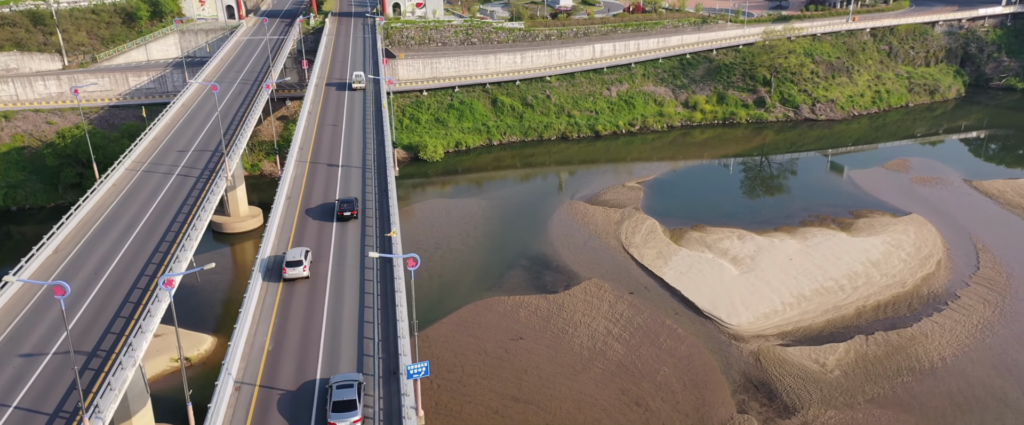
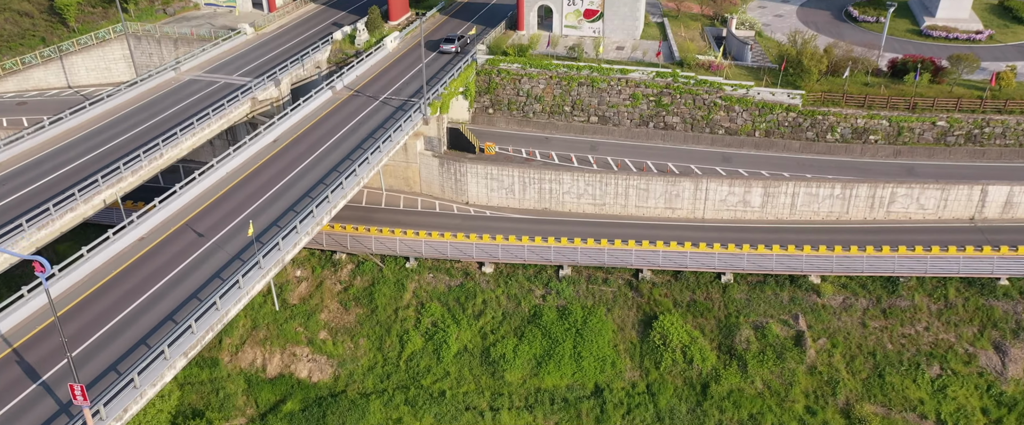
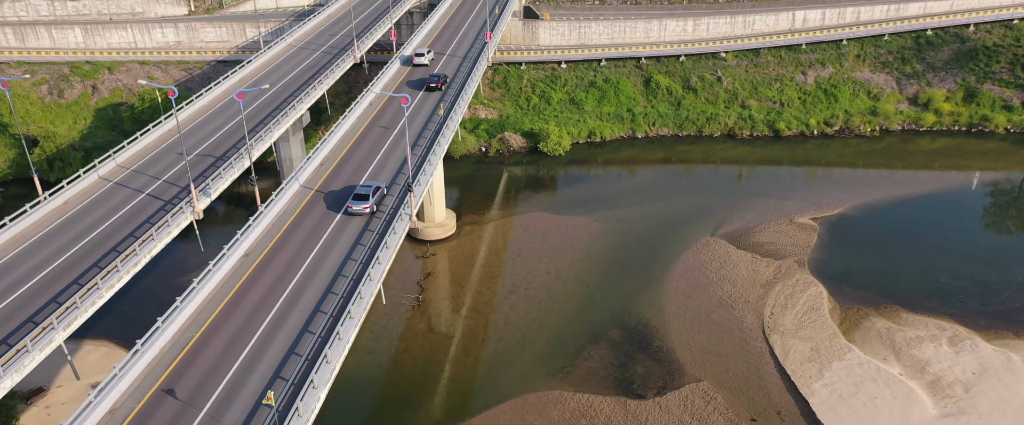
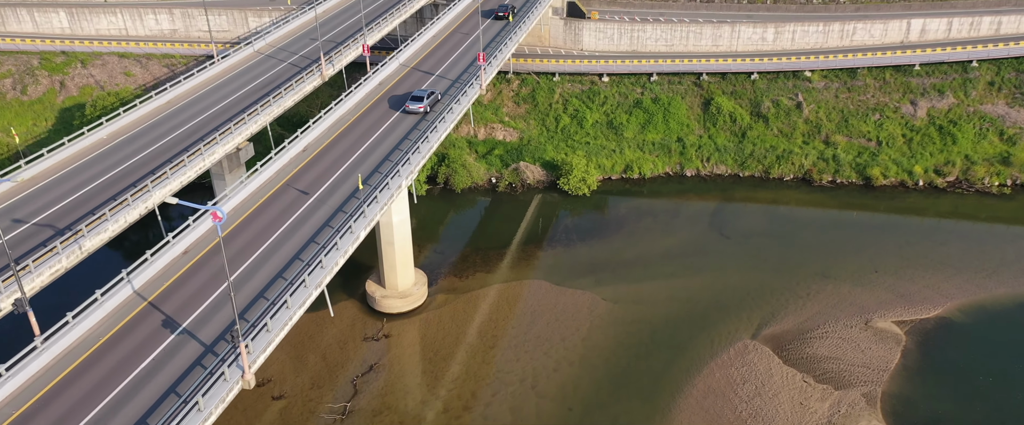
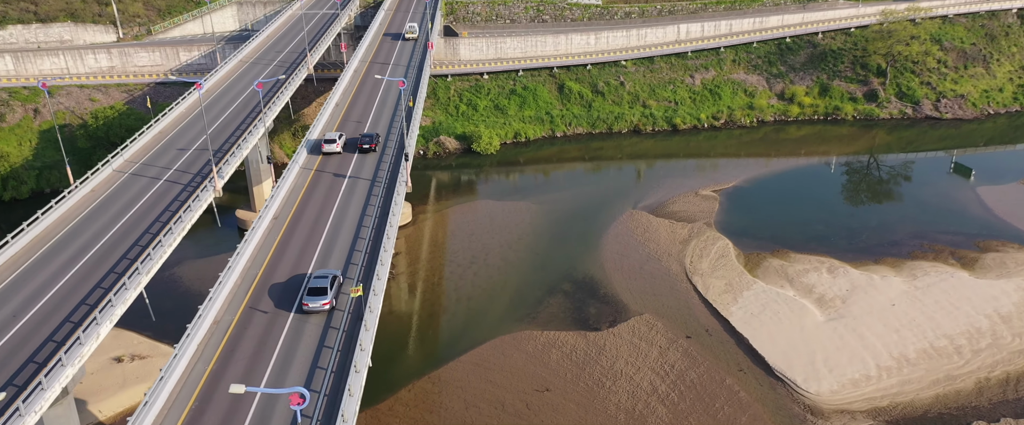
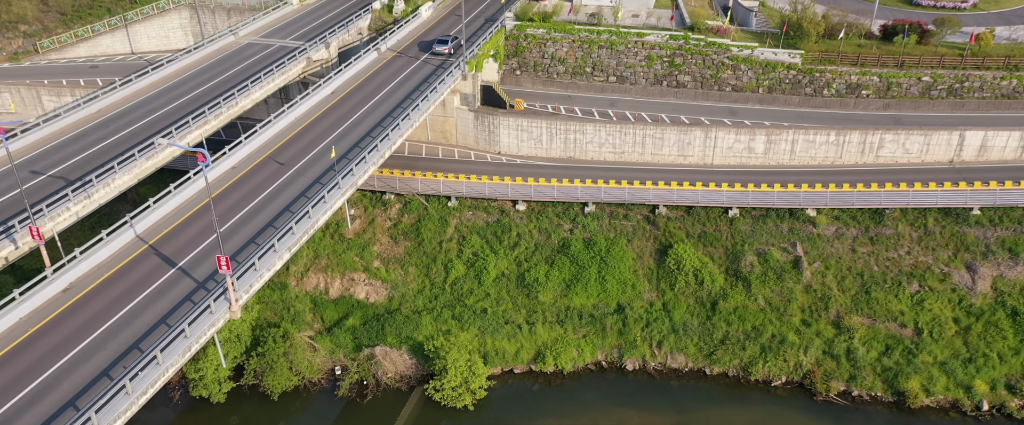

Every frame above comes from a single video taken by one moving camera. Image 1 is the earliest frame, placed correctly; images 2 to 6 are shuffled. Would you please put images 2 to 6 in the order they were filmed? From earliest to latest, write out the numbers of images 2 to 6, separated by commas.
5, 3, 4, 6, 2
